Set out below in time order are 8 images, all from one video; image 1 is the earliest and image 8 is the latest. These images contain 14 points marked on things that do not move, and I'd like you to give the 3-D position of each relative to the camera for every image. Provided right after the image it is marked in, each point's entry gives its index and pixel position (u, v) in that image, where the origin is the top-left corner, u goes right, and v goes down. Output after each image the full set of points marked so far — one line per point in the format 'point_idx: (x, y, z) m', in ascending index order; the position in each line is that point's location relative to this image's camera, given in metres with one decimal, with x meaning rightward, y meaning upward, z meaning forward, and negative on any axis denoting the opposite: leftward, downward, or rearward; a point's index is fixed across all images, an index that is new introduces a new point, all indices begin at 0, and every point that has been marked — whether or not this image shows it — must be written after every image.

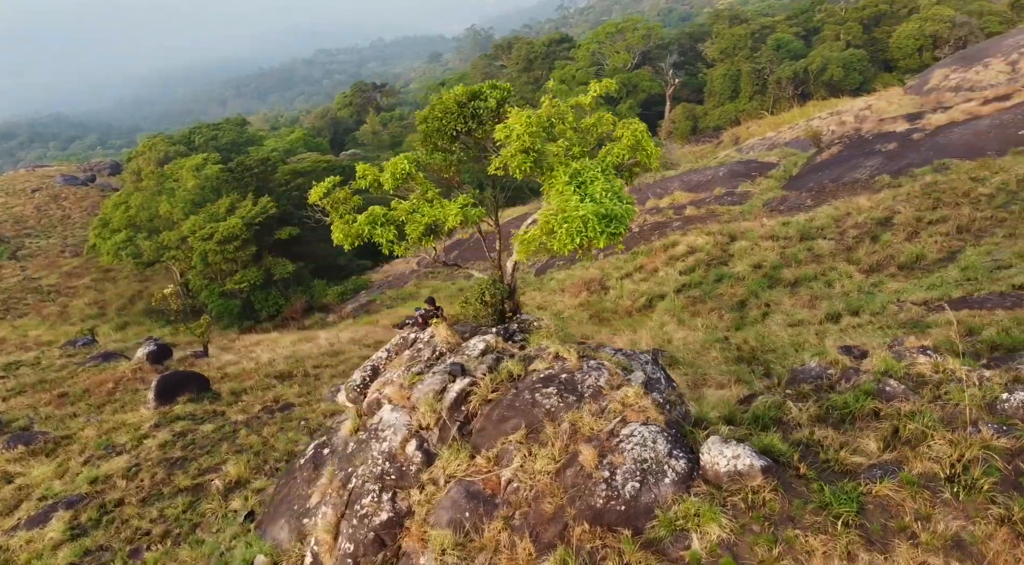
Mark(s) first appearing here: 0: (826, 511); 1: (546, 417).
0: (+3.3, -2.5, +7.7) m
1: (+0.4, -1.6, +8.5) m
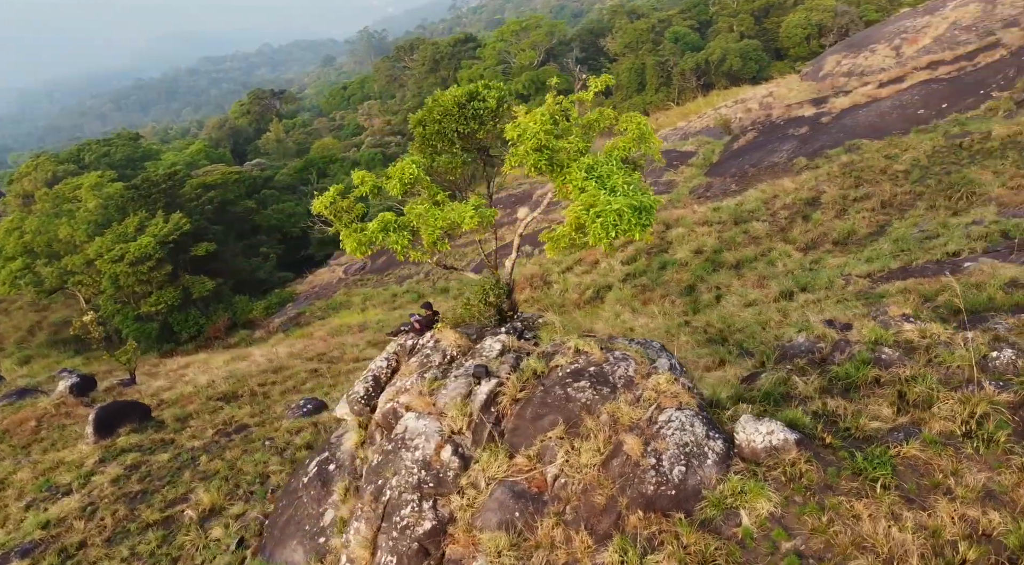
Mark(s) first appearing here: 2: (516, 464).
0: (+3.9, -2.2, +8.0) m
1: (+0.9, -1.5, +8.5) m
2: (0.0, -2.1, +8.5) m
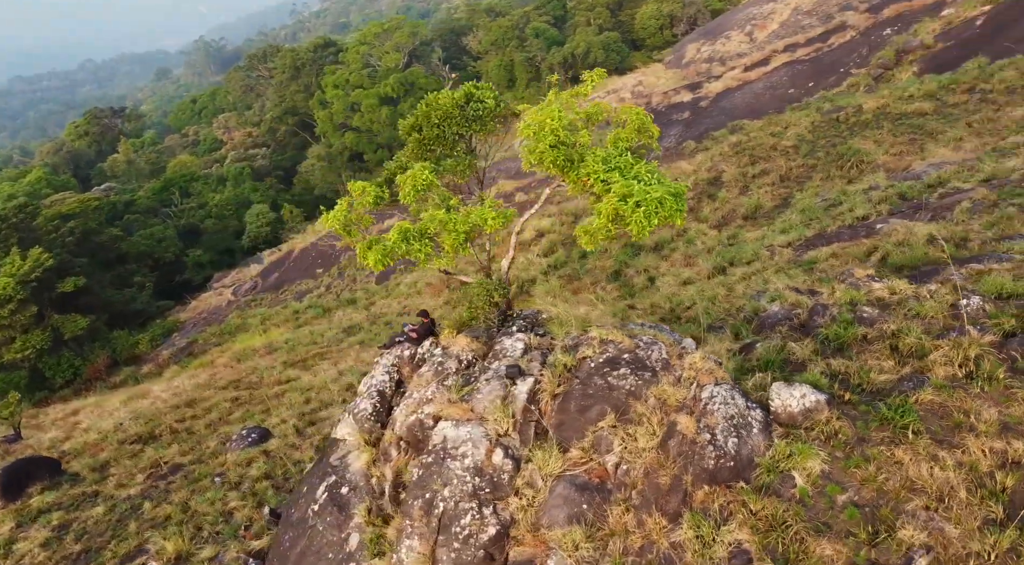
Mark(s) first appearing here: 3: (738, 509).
0: (+4.6, -1.7, +8.7) m
1: (+1.4, -1.4, +8.7) m
2: (+0.7, -2.1, +8.5) m
3: (+2.5, -2.5, +7.9) m
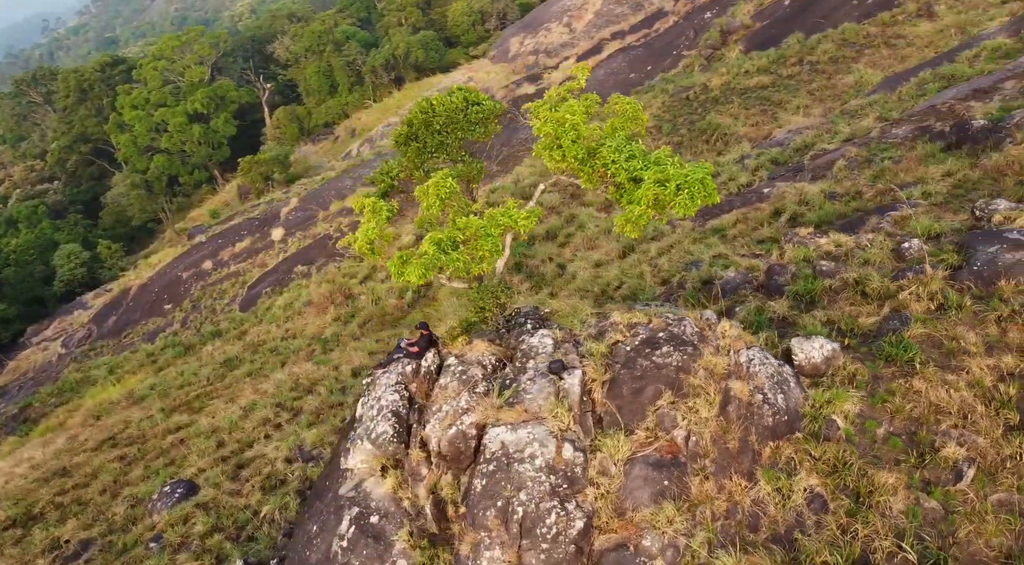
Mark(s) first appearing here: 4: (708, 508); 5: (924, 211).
0: (+5.2, -1.1, +9.7) m
1: (+2.1, -1.1, +9.0) m
2: (+1.5, -1.9, +8.7) m
3: (+3.5, -2.1, +8.5) m
4: (+2.2, -2.6, +8.2) m
5: (+7.9, +1.4, +13.8) m
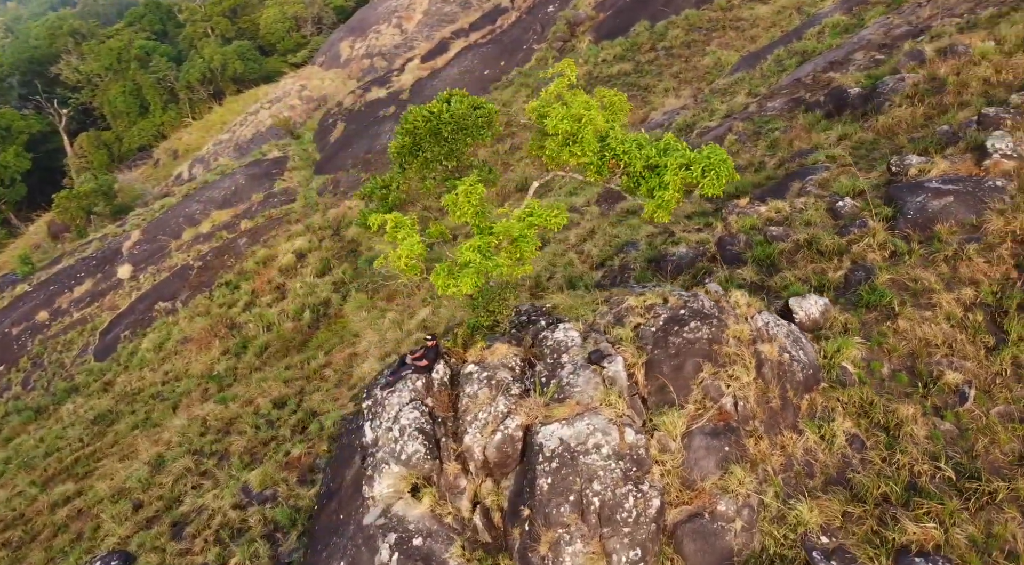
0: (+5.5, -0.4, +10.9) m
1: (+2.7, -0.8, +9.6) m
2: (+2.3, -1.7, +9.1) m
3: (+4.2, -1.6, +9.3) m
4: (+3.1, -2.2, +8.8) m
5: (+7.0, +2.3, +15.3) m
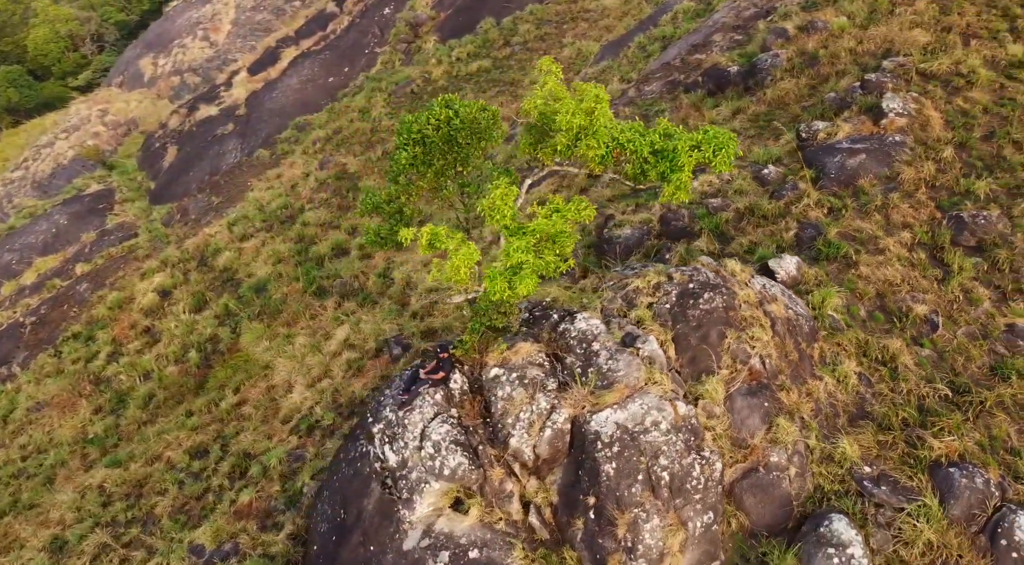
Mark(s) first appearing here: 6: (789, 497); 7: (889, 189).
0: (+5.4, +0.4, +12.1) m
1: (+3.1, -0.4, +10.2) m
2: (+2.9, -1.3, +9.7) m
3: (+4.7, -1.0, +10.3) m
4: (+3.9, -1.7, +9.6) m
5: (+5.5, +3.2, +16.7) m
6: (+3.6, -2.8, +9.2) m
7: (+7.0, +1.8, +13.4) m
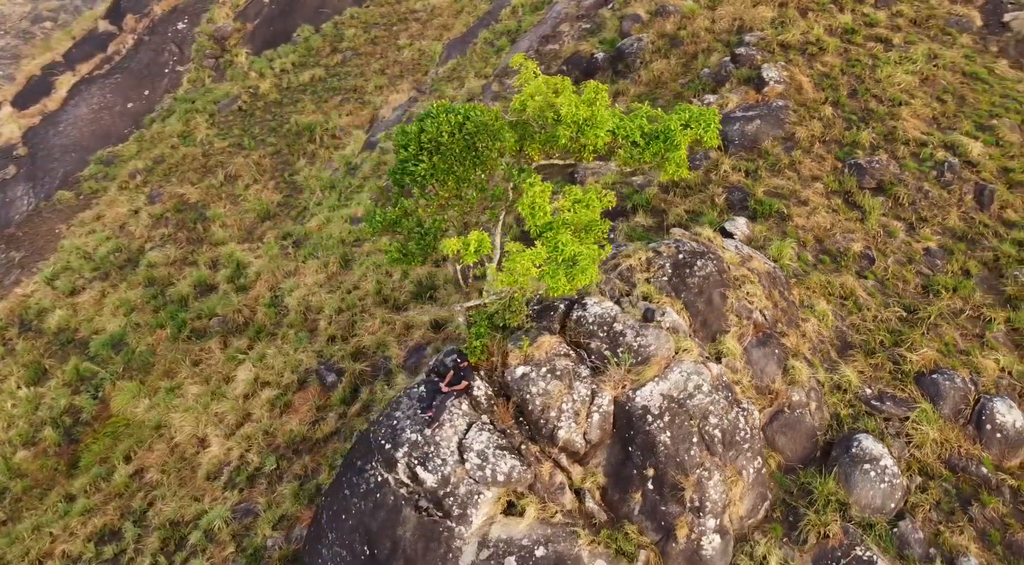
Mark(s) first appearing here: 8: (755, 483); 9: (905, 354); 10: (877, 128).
0: (+4.9, +1.3, +13.4) m
1: (+3.2, +0.1, +11.0) m
2: (+3.3, -0.8, +10.5) m
3: (+4.8, -0.2, +11.6) m
4: (+4.3, -1.0, +10.7) m
5: (+3.3, +4.0, +17.9) m
6: (+4.3, -2.1, +10.2) m
7: (+5.8, +2.8, +15.1) m
8: (+3.3, -2.7, +9.8) m
9: (+5.9, -1.1, +10.8) m
10: (+7.7, +3.3, +15.1) m
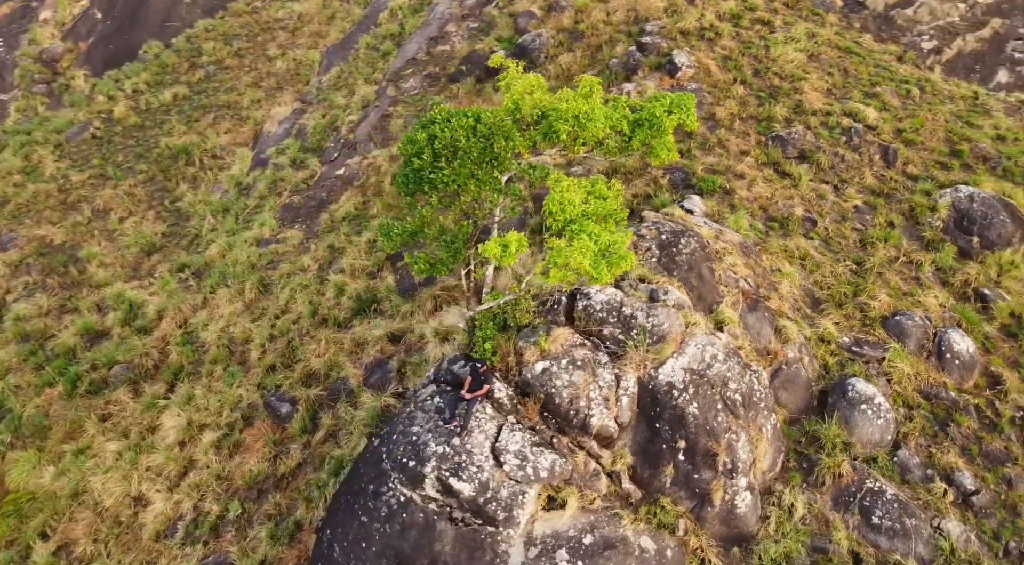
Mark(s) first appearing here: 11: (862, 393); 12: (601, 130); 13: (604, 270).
0: (+4.1, +1.9, +14.4) m
1: (+3.1, +0.5, +11.7) m
2: (+3.4, -0.3, +11.2) m
3: (+4.6, +0.4, +12.6) m
4: (+4.4, -0.5, +11.6) m
5: (+1.4, +4.3, +18.4) m
6: (+4.6, -1.5, +11.2) m
7: (+4.5, +3.5, +16.2) m
8: (+3.8, -2.3, +10.6) m
9: (+5.9, -0.3, +12.0) m
10: (+6.3, +4.2, +16.6) m
11: (+5.3, -1.7, +10.8) m
12: (+1.1, +2.1, +10.1) m
13: (+1.0, +0.1, +9.0) m
